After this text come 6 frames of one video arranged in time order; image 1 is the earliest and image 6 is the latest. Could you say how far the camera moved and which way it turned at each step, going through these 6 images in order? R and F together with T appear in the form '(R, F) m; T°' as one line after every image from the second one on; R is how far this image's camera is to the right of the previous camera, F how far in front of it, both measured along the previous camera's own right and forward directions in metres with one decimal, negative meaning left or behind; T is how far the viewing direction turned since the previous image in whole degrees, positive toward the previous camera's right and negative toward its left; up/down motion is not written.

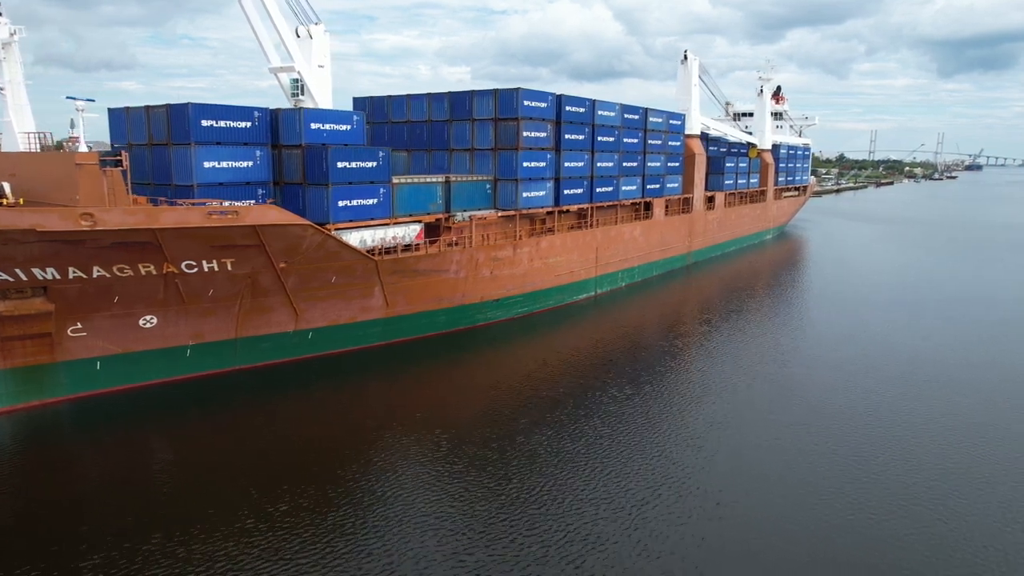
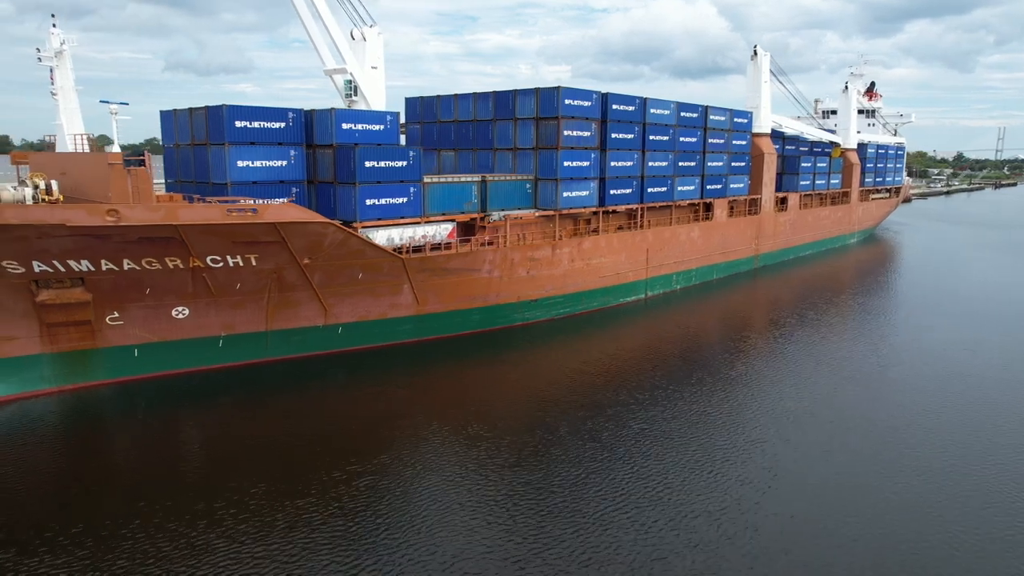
(+1.5, +0.3) m; -7°
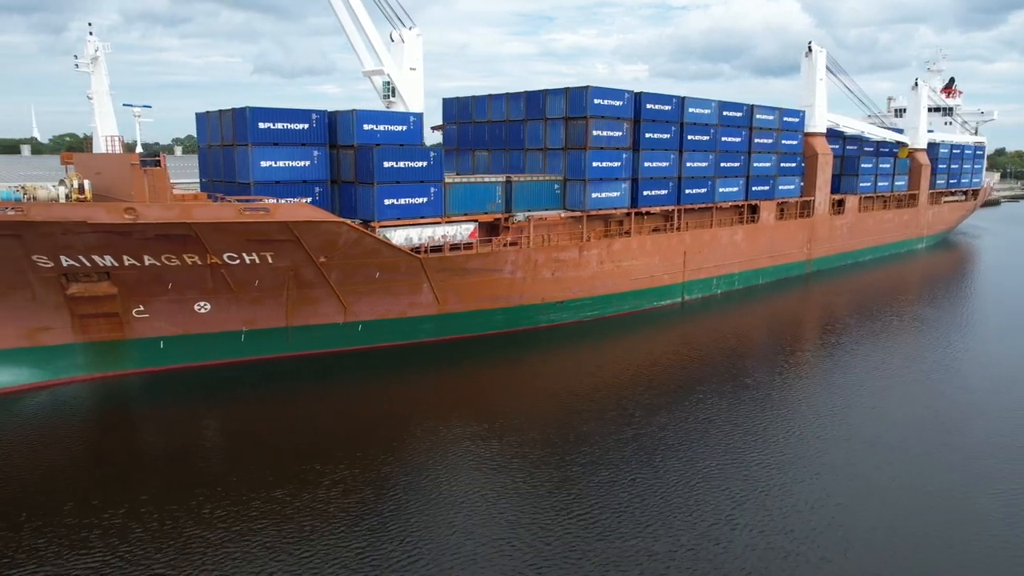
(+1.2, +0.2) m; -5°
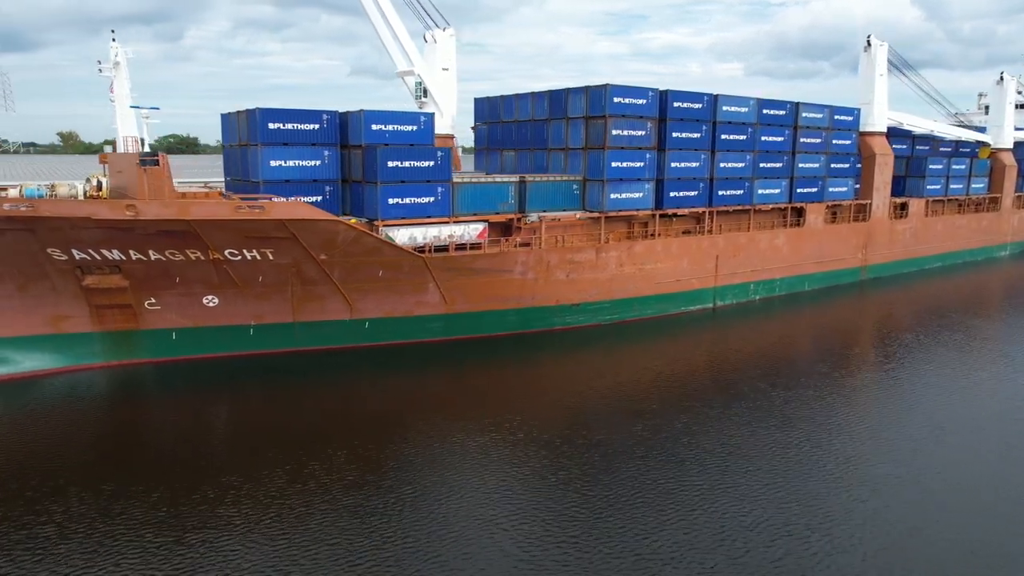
(+1.8, +0.3) m; -6°
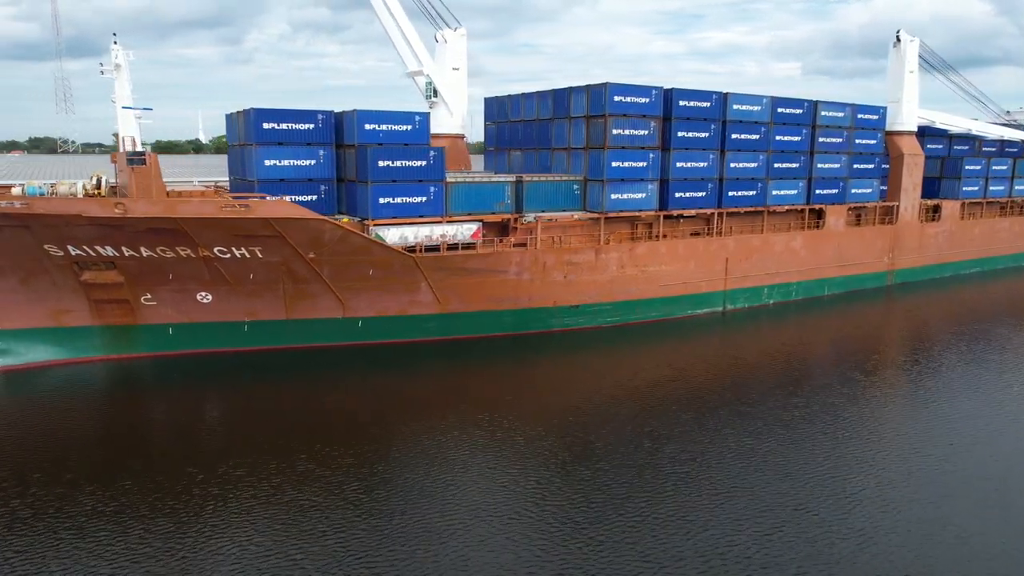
(+1.3, +0.1) m; -4°
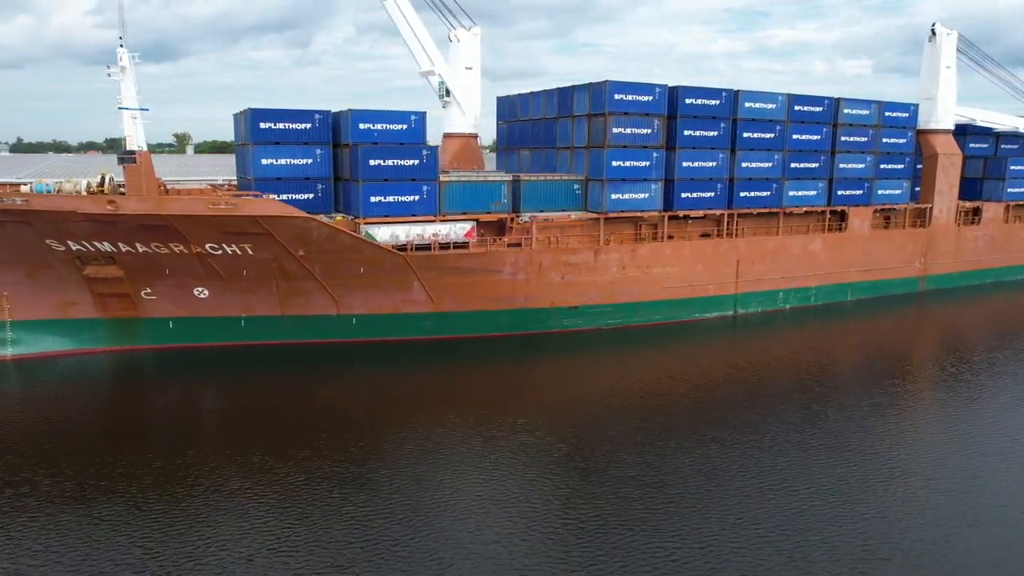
(+1.6, +0.1) m; -4°
